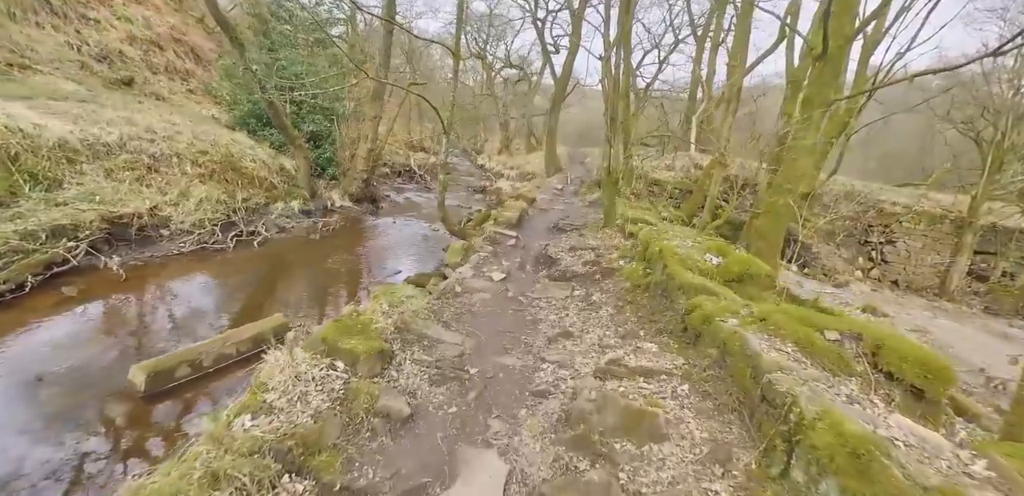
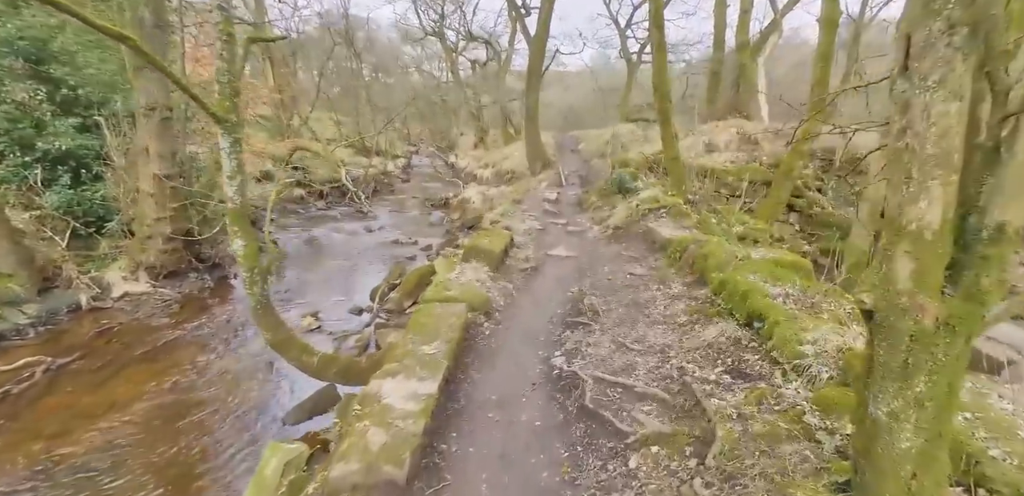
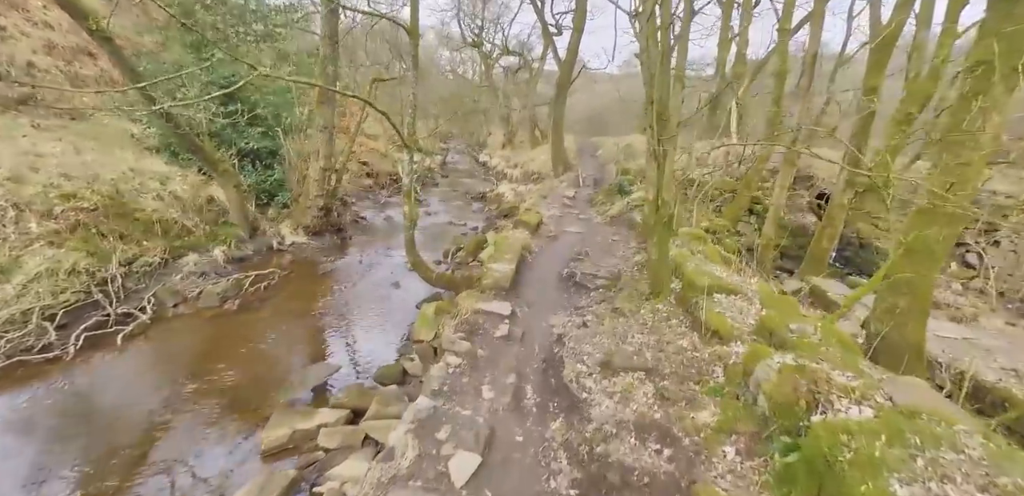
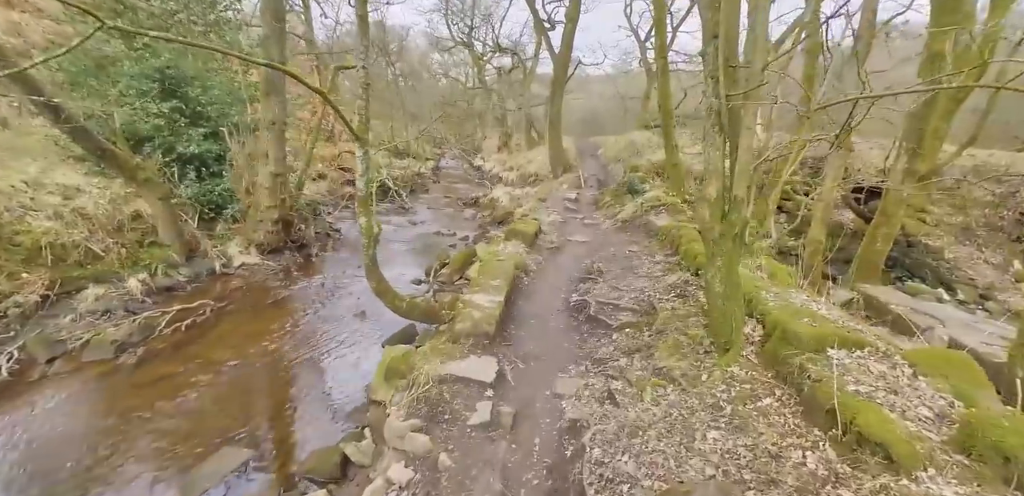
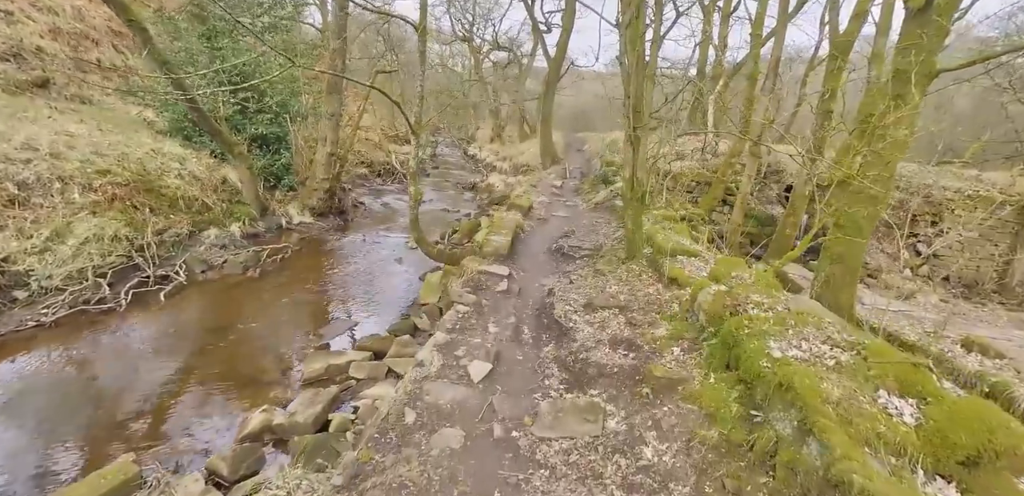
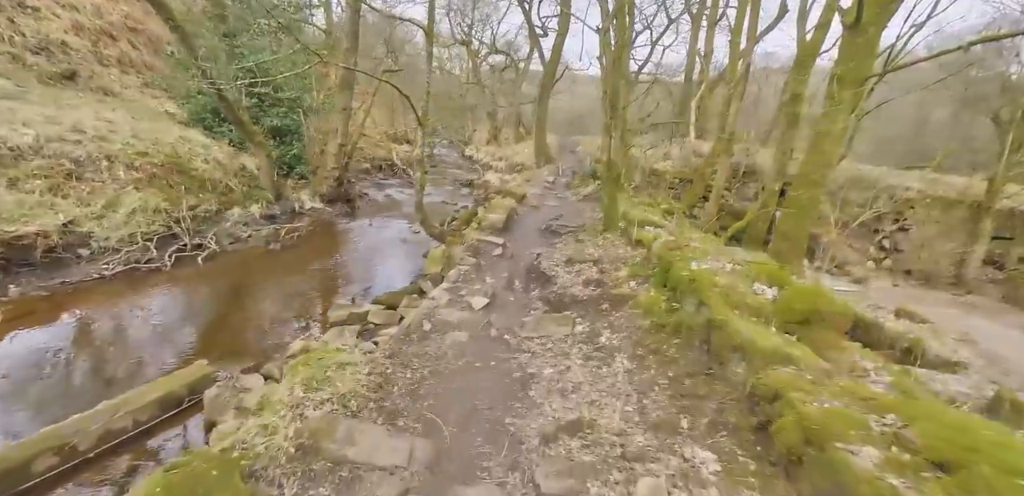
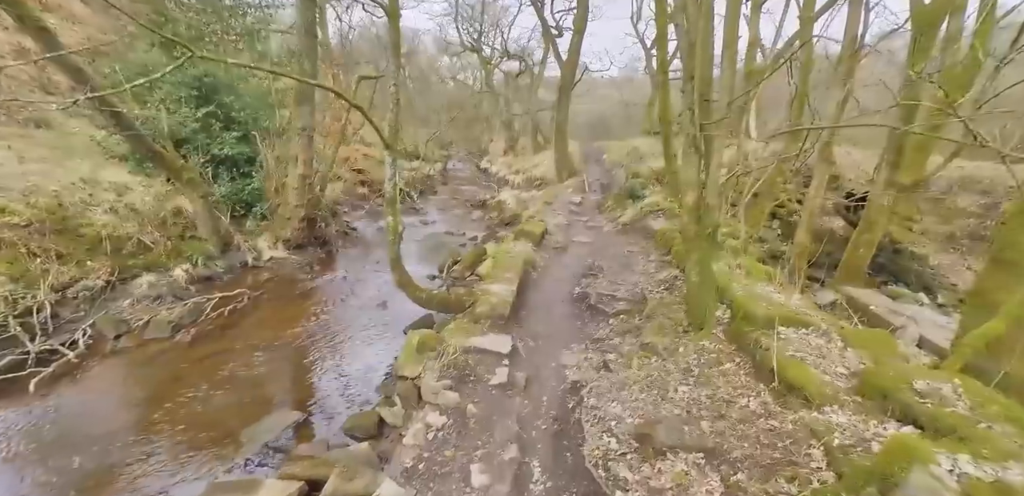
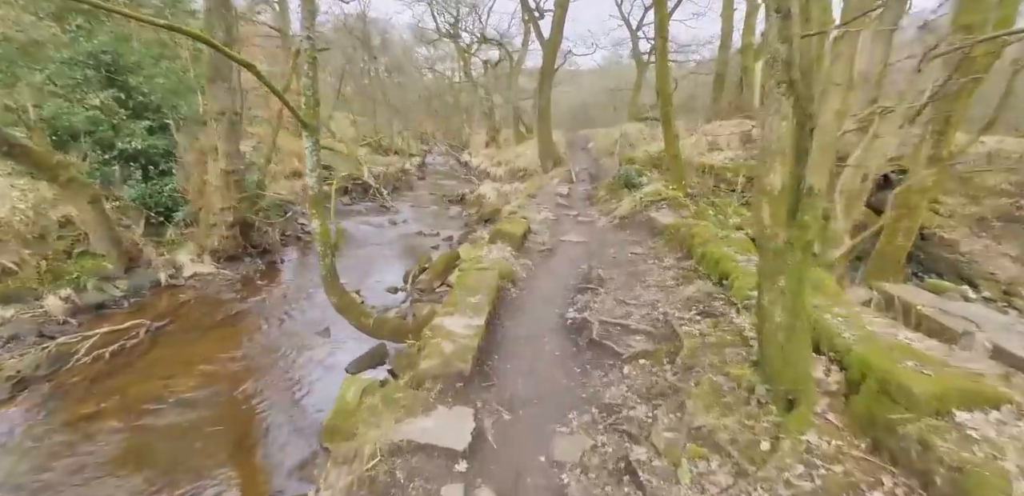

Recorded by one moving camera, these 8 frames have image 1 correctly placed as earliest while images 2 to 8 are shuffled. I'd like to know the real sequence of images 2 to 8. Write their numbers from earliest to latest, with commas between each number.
6, 5, 3, 7, 4, 8, 2
